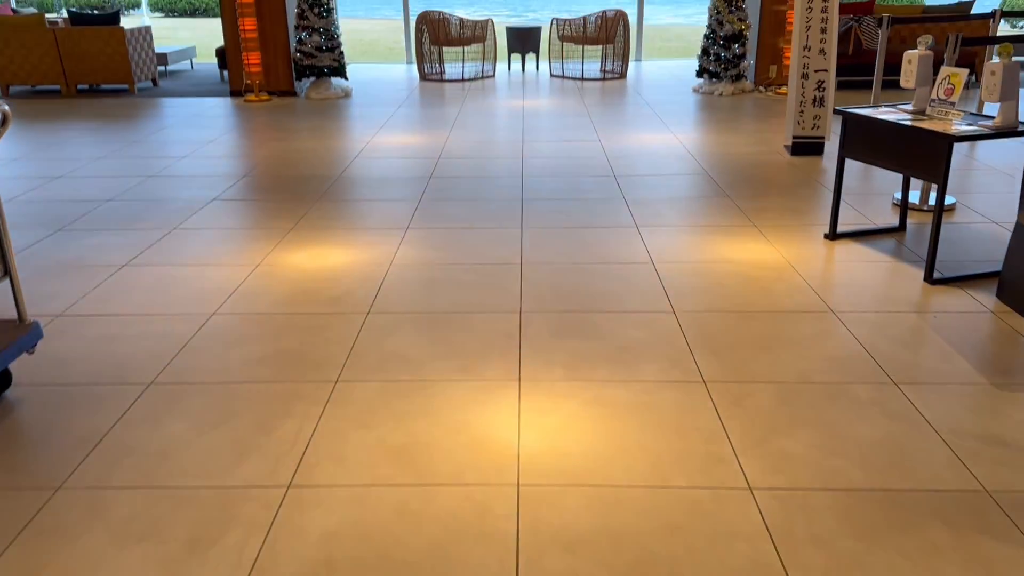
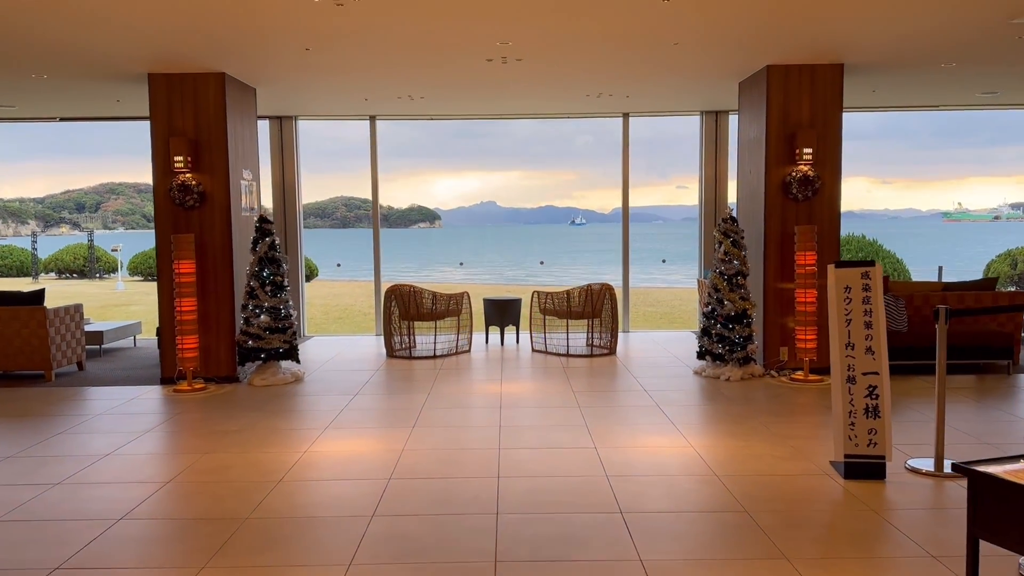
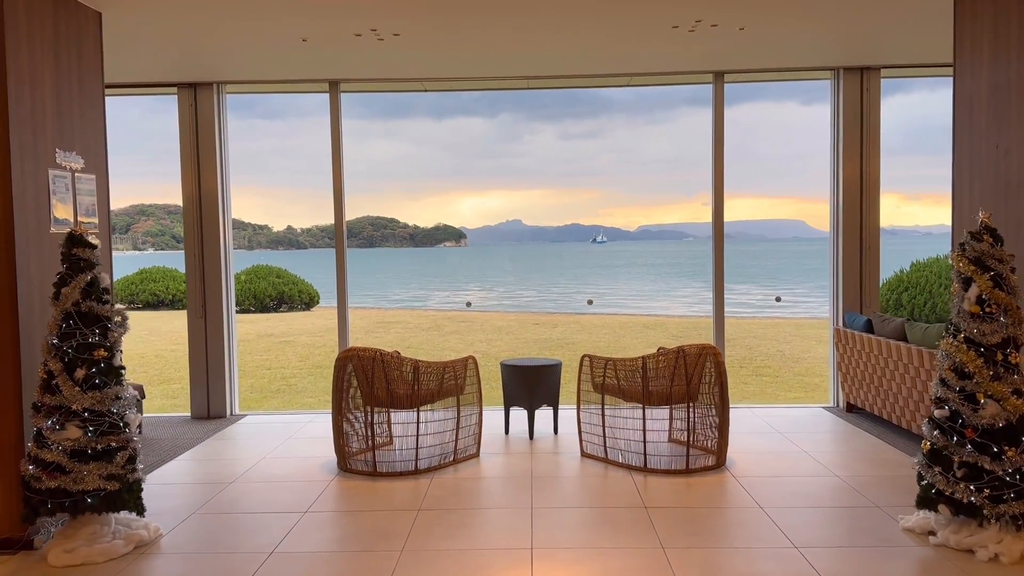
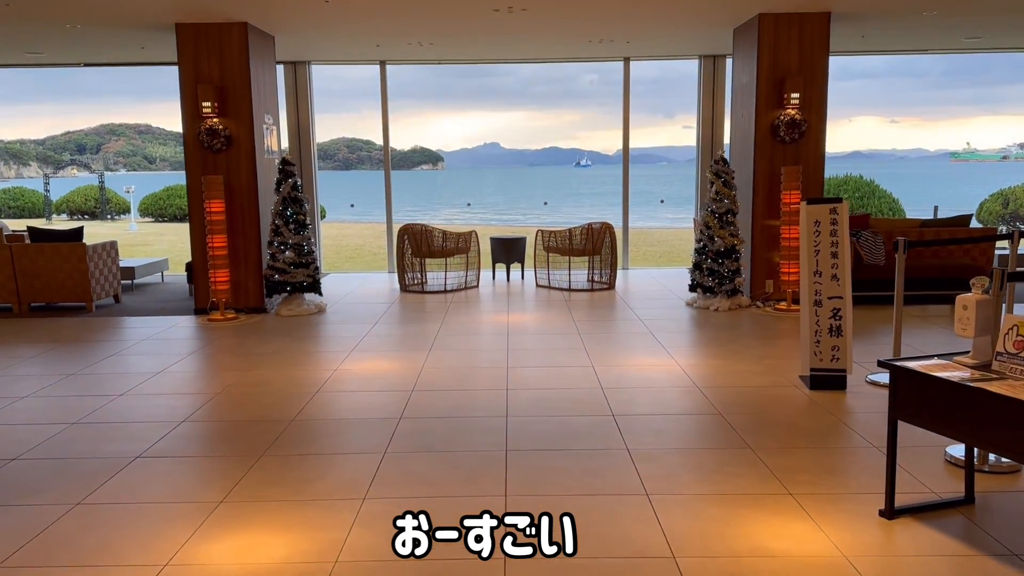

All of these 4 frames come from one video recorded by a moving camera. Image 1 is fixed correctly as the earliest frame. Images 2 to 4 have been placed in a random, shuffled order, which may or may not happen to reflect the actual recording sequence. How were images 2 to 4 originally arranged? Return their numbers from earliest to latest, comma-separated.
4, 2, 3
